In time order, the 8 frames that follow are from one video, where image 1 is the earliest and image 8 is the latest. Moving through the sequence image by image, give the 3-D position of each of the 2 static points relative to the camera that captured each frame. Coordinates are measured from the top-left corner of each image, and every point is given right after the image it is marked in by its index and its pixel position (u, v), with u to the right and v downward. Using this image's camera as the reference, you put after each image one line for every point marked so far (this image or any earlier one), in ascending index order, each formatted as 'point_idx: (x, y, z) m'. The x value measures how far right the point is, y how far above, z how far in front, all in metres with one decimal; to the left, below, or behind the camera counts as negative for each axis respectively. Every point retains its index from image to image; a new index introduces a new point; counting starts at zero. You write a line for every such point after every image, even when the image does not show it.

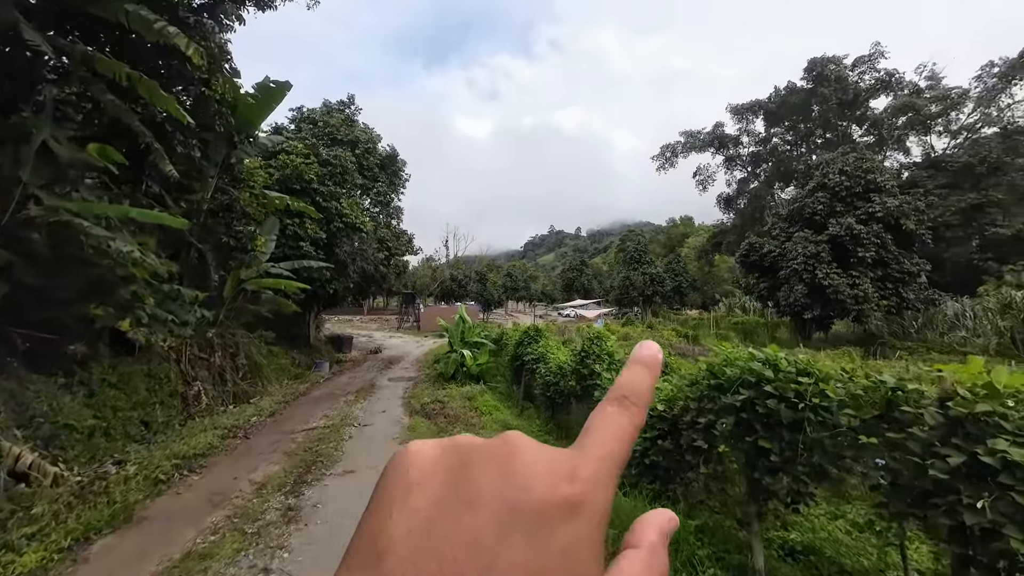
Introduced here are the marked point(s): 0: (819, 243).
0: (+11.1, +1.6, +15.8) m
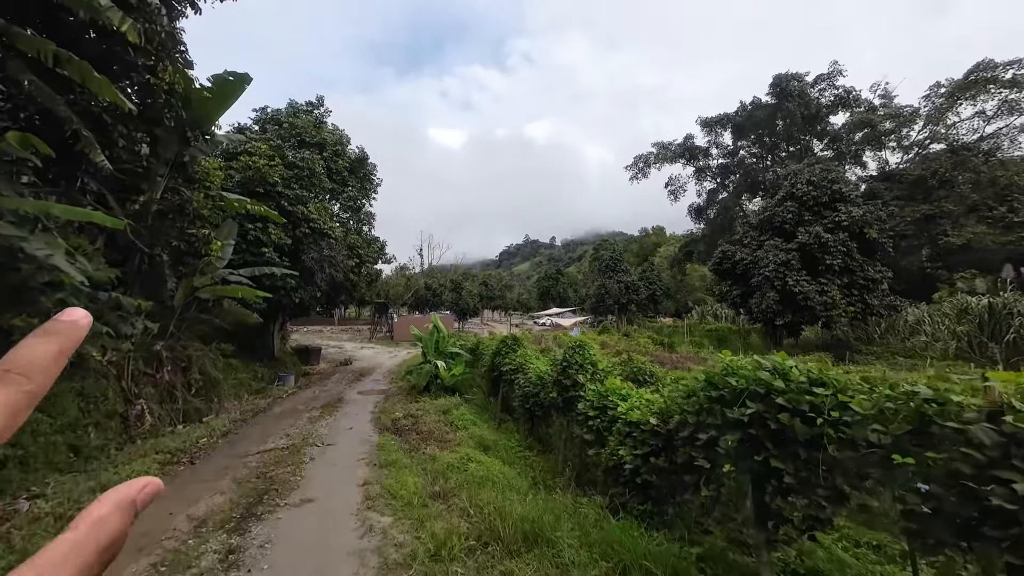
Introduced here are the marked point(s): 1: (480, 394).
0: (+10.2, +1.4, +16.1) m
1: (-0.7, -2.2, +9.0) m
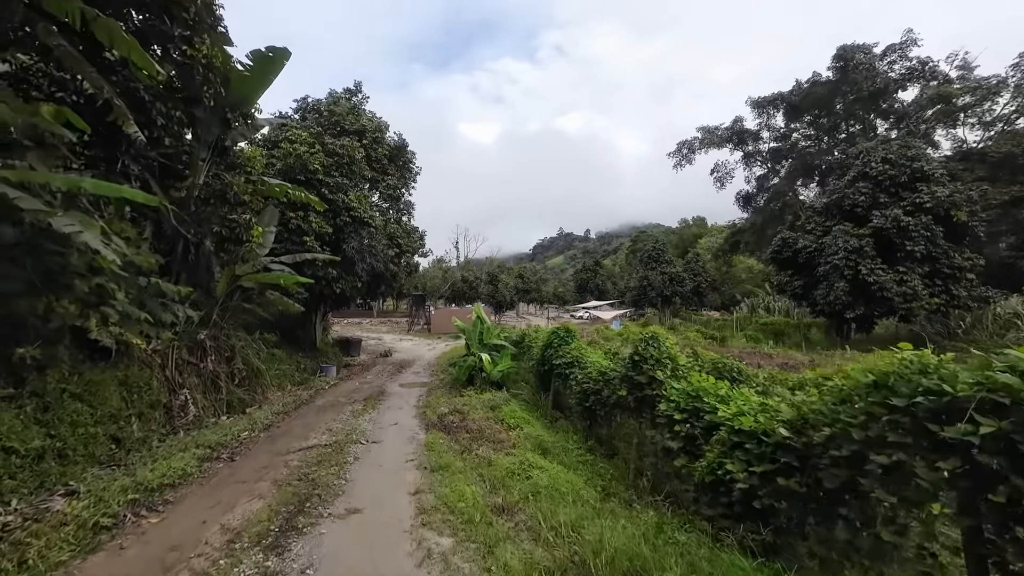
0: (+11.7, +1.7, +14.6) m
1: (+0.3, -2.0, +8.4) m
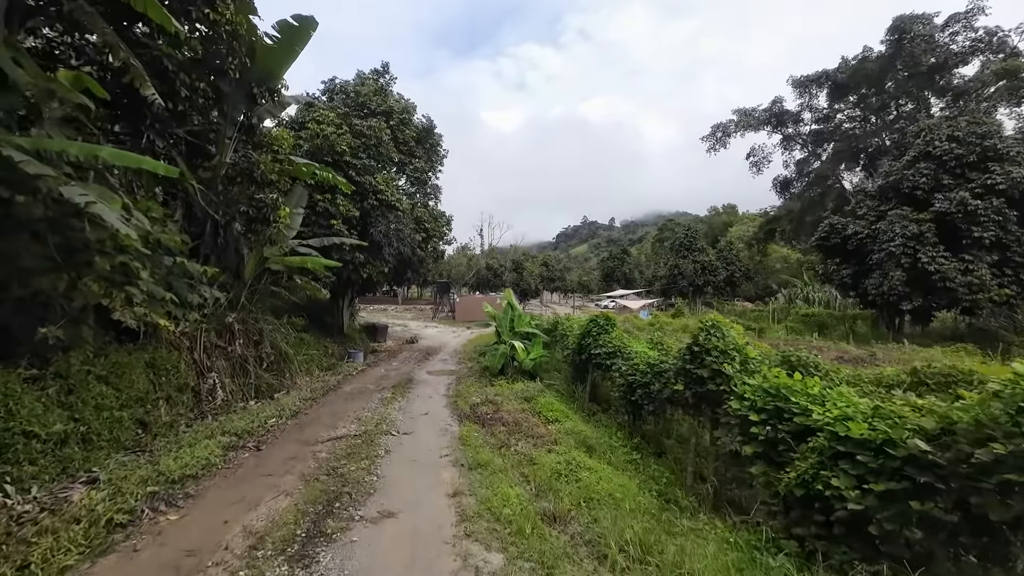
0: (+12.7, +2.1, +13.5) m
1: (+0.9, -1.7, +8.0) m
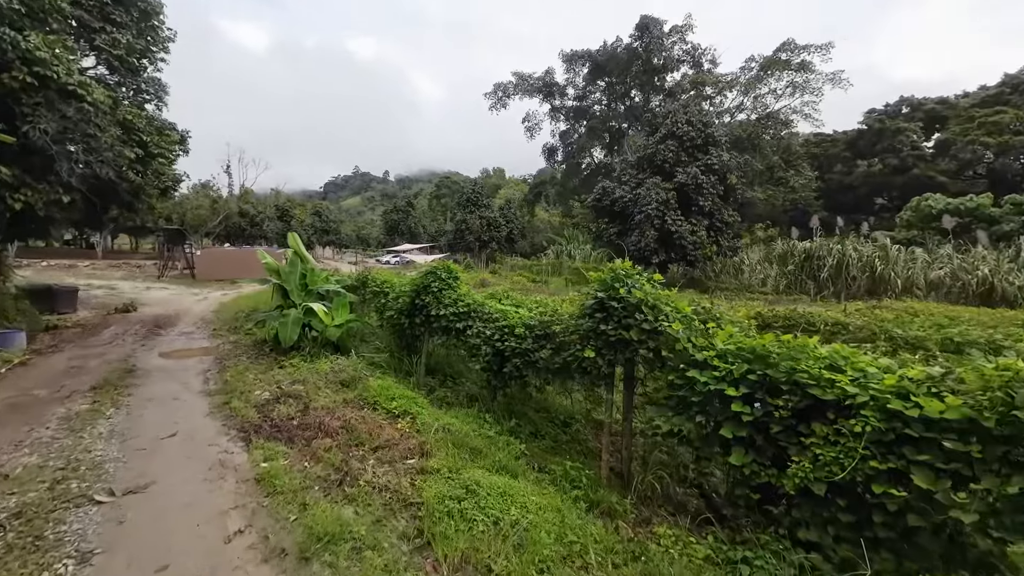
0: (+5.9, +3.7, +16.3) m
1: (-1.8, -0.9, +6.2) m
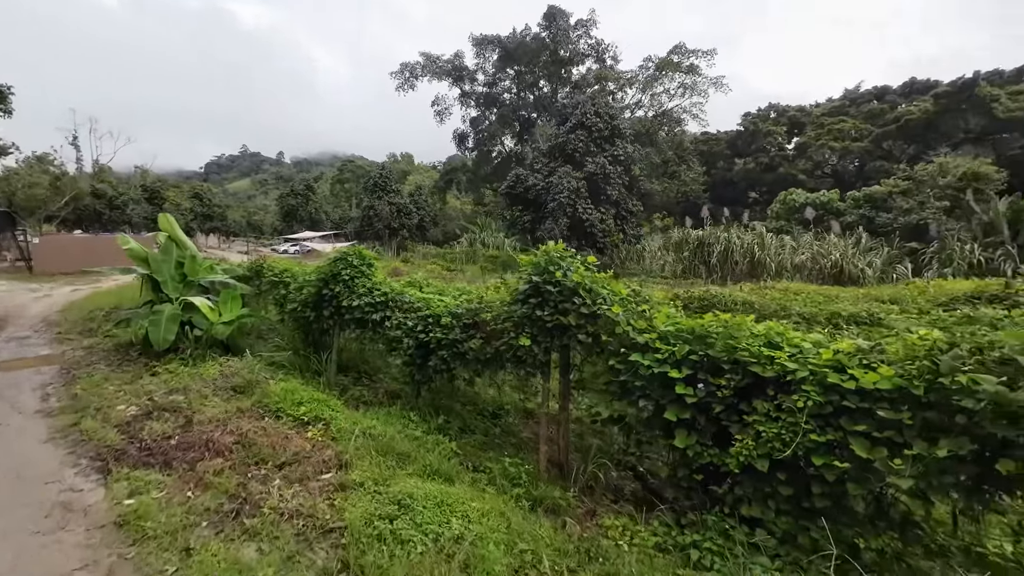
0: (+2.6, +4.2, +16.8) m
1: (-2.9, -0.8, +5.5) m
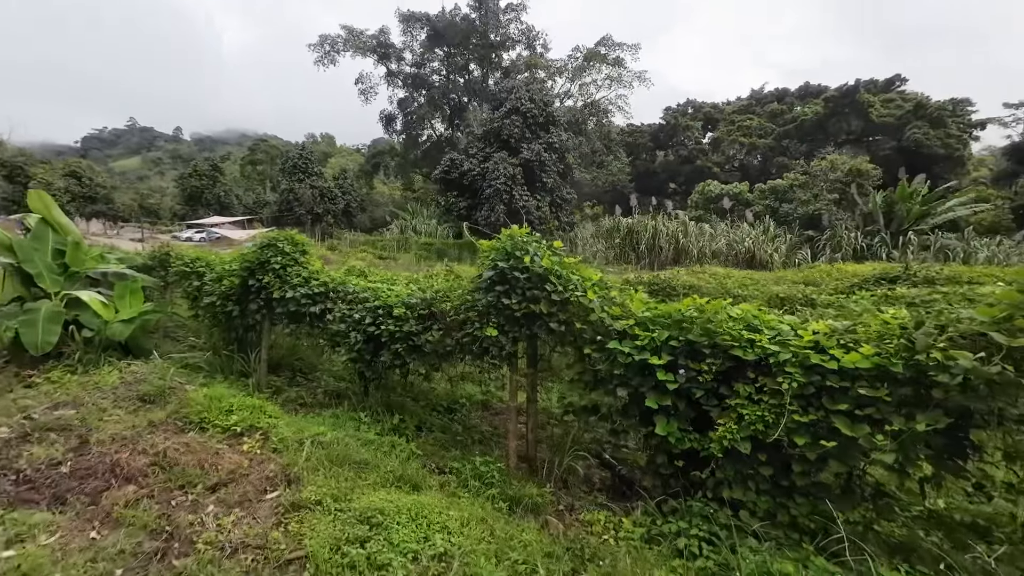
0: (+0.1, +4.7, +16.7) m
1: (-3.4, -0.7, +4.8) m
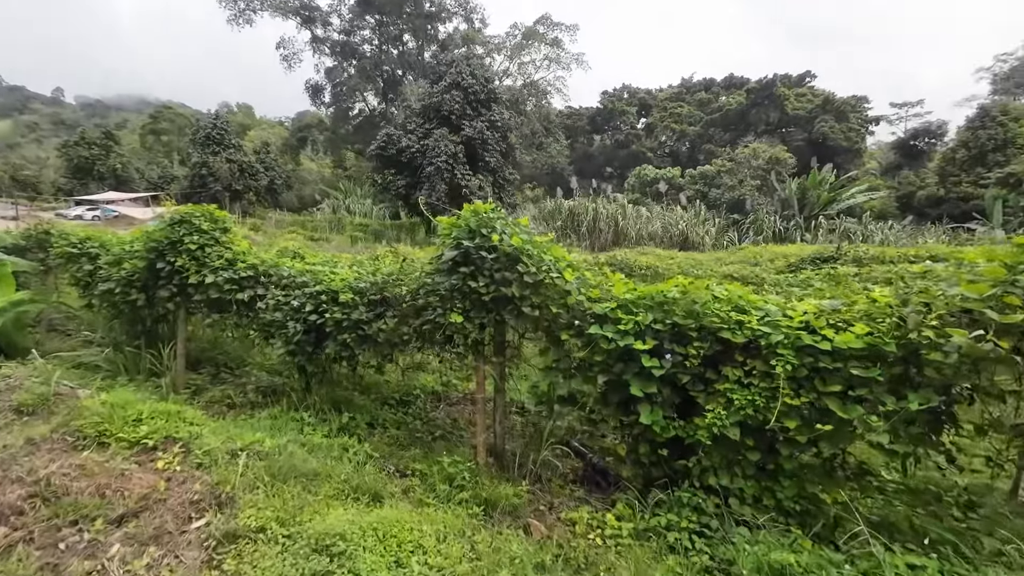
0: (-2.1, +5.4, +16.1) m
1: (-3.8, -0.5, +4.1) m
